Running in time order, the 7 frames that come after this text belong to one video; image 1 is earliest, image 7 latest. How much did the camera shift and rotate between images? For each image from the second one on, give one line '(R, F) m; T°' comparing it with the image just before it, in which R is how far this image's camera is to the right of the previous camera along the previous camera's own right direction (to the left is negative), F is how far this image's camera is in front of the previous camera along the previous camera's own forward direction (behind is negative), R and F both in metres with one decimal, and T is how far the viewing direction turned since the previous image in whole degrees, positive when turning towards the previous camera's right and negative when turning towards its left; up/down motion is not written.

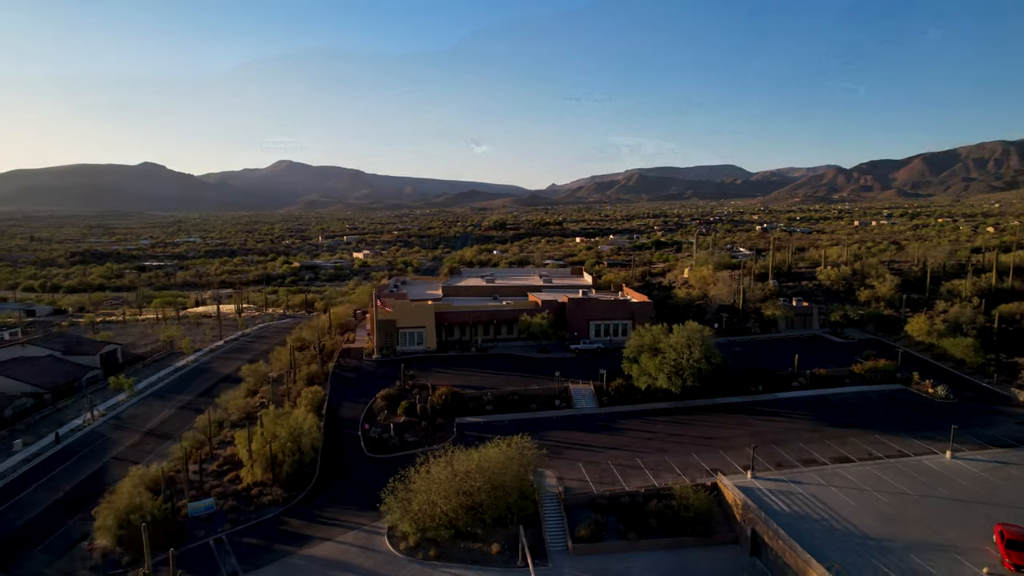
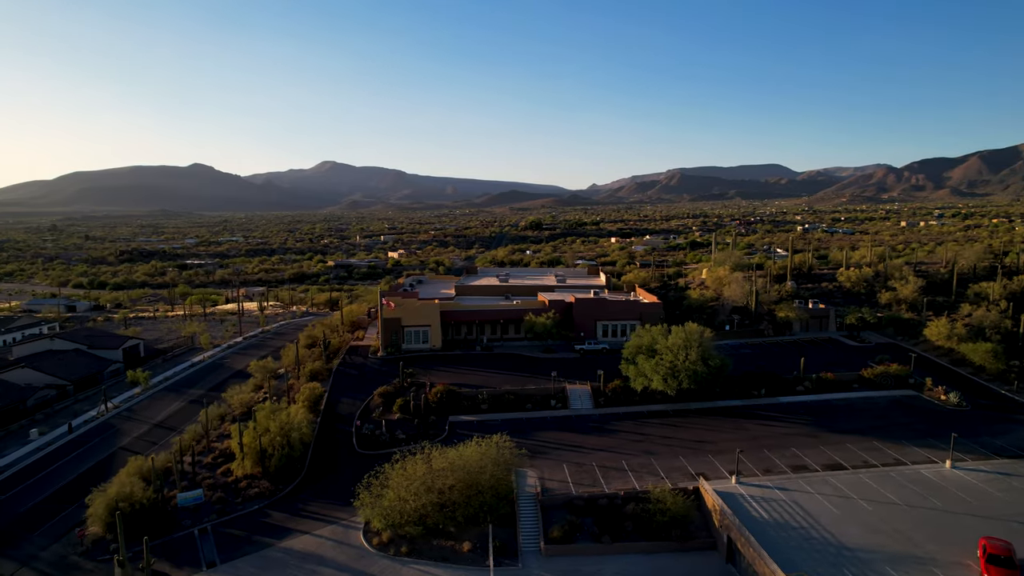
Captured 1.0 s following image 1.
(+2.3, +0.1) m; -3°
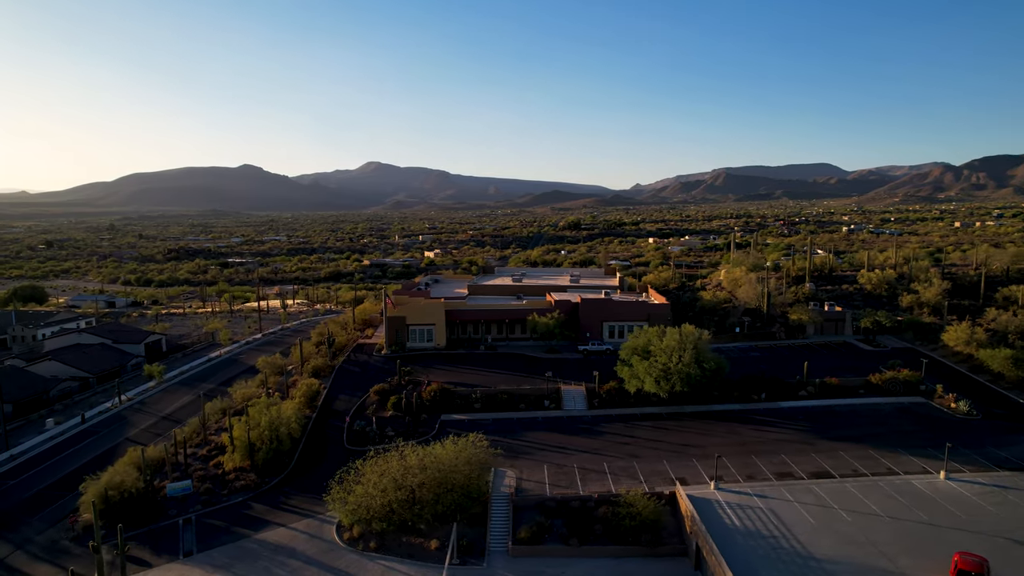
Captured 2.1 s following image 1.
(+2.5, +0.1) m; -3°
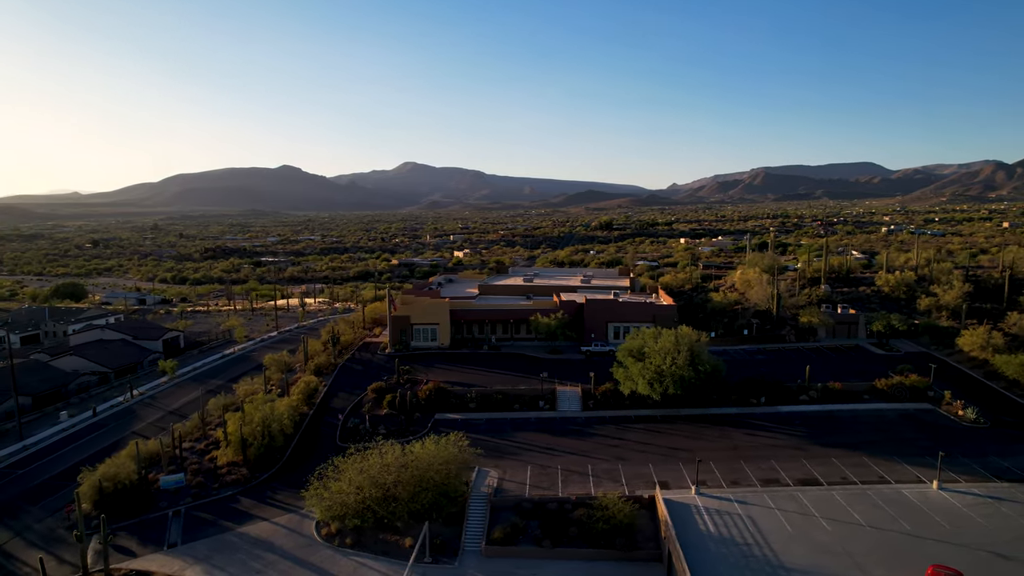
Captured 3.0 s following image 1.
(+2.1, +0.1) m; -3°
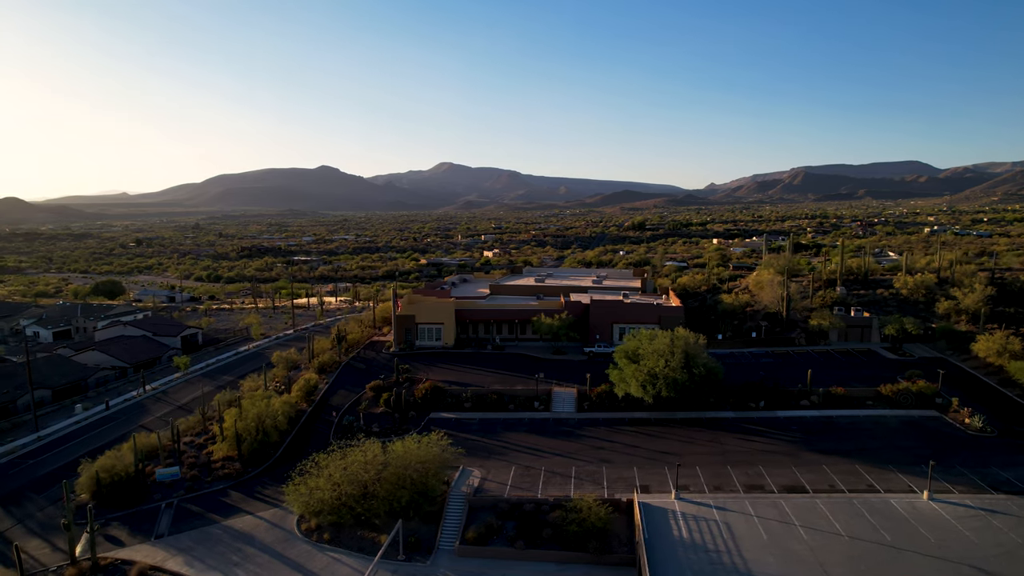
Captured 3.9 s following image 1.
(+2.1, 0.0) m; -3°
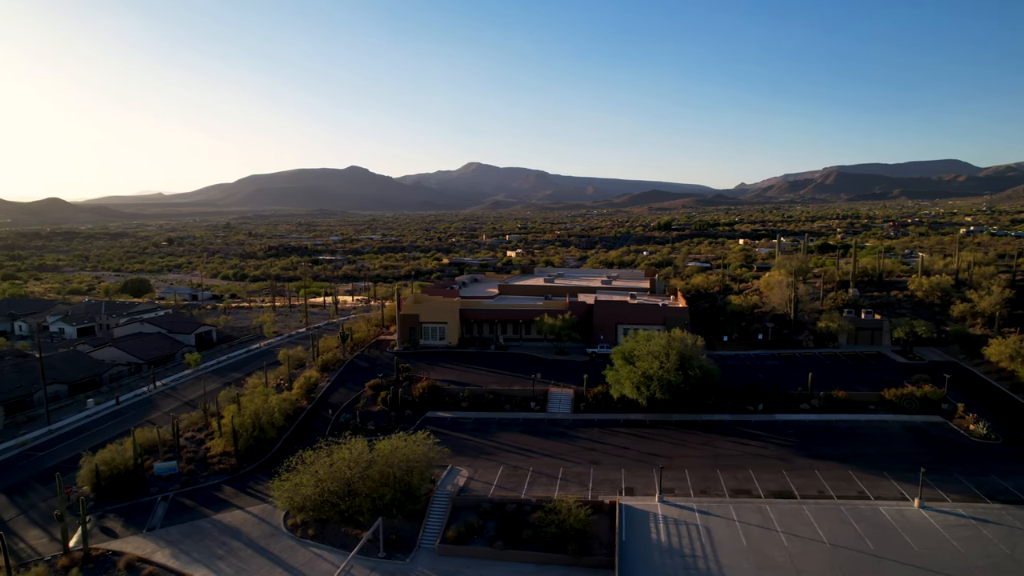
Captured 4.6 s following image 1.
(+1.6, 0.0) m; -2°
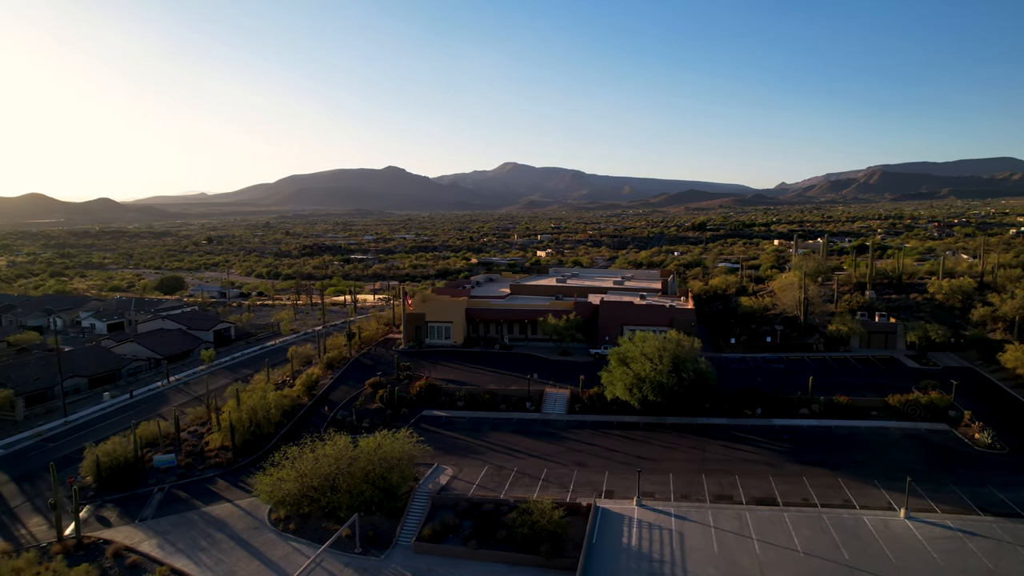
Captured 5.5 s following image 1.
(+2.1, 0.0) m; -3°
